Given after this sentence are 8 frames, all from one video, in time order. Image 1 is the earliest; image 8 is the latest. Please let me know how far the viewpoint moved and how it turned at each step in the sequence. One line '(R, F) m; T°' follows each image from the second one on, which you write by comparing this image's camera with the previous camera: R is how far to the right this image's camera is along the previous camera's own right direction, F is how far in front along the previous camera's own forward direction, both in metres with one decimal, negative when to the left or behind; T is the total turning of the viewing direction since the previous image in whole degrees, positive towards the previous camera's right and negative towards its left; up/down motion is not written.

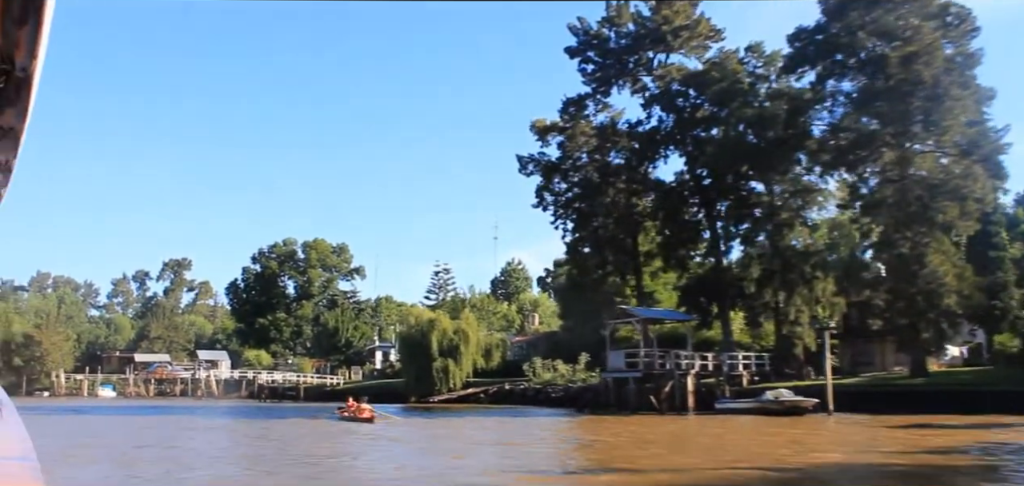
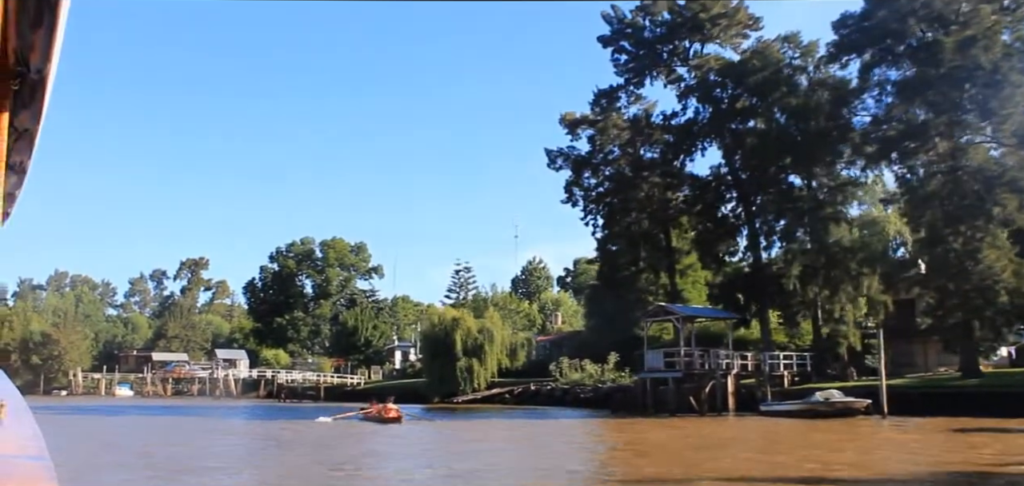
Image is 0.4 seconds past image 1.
(-0.7, +1.3) m; -1°
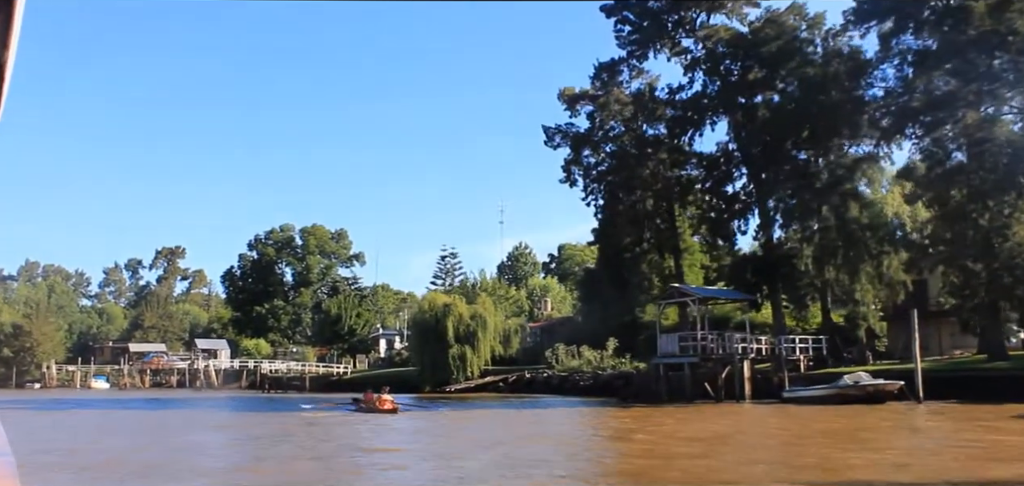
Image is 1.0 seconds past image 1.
(-1.0, +1.9) m; +1°
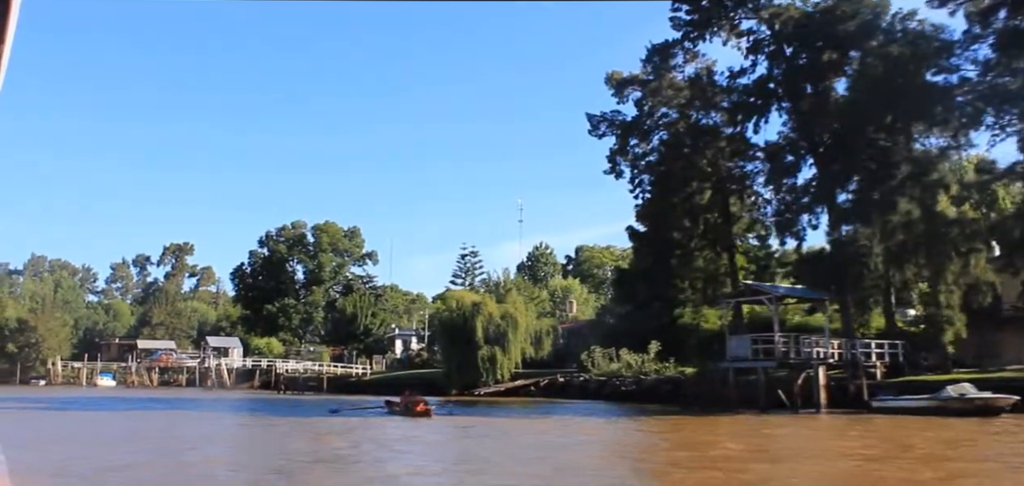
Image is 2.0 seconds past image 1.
(-1.7, +2.8) m; 0°
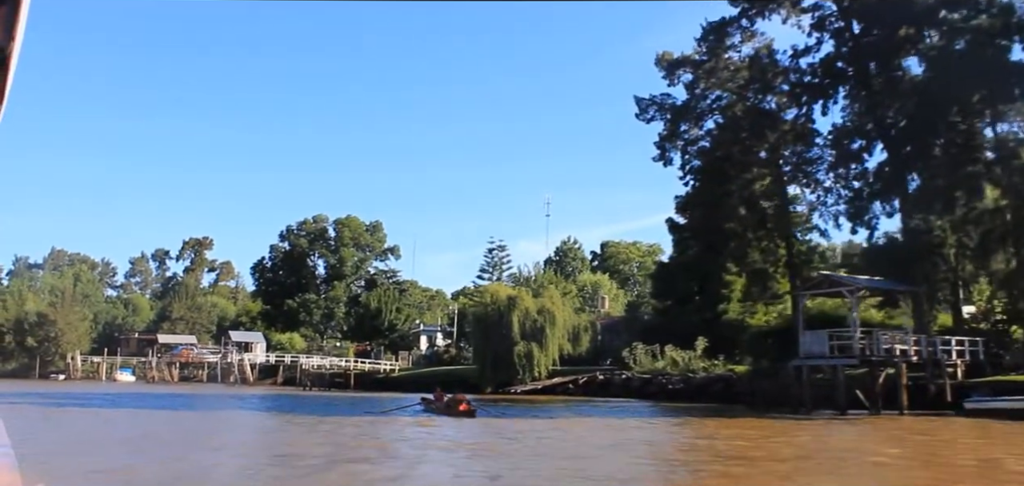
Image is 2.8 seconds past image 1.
(-1.2, +2.1) m; -1°
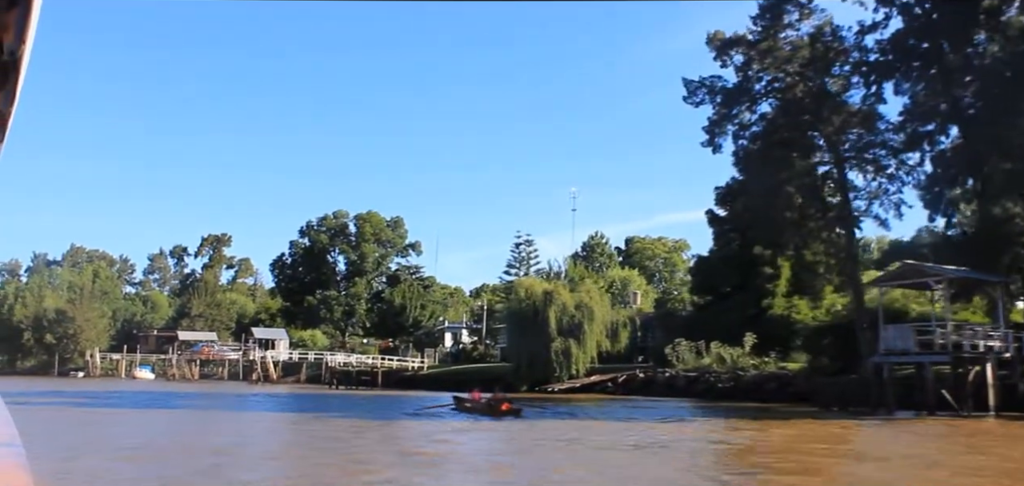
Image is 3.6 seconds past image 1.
(-1.2, +2.0) m; -1°
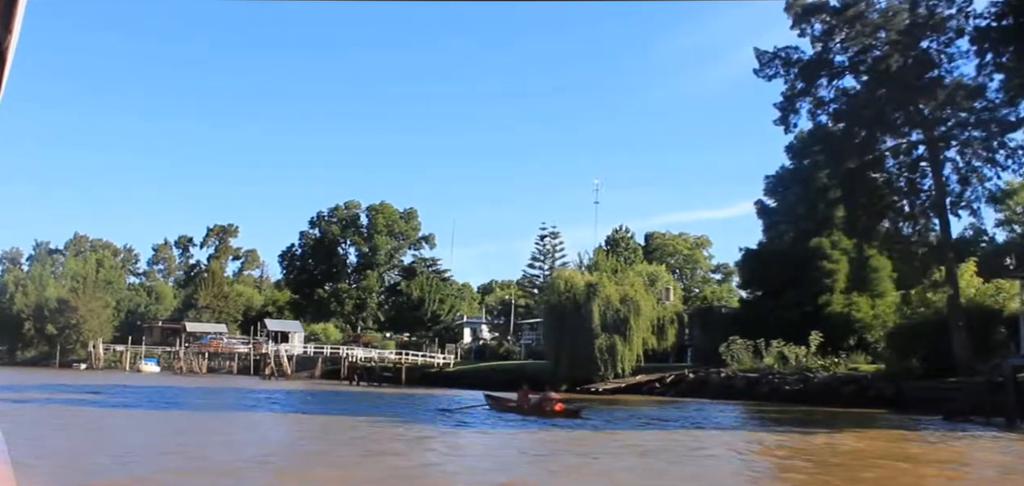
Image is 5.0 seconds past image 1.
(-1.9, +3.4) m; 0°
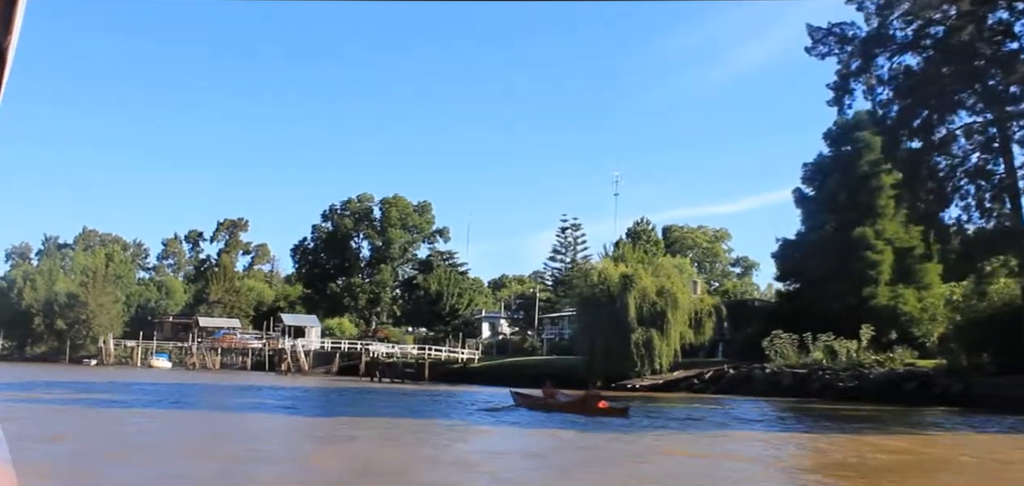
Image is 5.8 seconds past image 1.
(-1.2, +1.9) m; 0°
